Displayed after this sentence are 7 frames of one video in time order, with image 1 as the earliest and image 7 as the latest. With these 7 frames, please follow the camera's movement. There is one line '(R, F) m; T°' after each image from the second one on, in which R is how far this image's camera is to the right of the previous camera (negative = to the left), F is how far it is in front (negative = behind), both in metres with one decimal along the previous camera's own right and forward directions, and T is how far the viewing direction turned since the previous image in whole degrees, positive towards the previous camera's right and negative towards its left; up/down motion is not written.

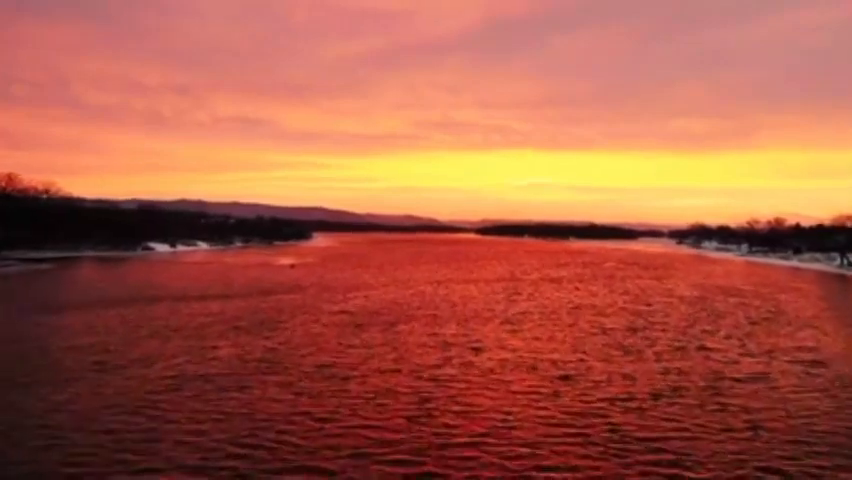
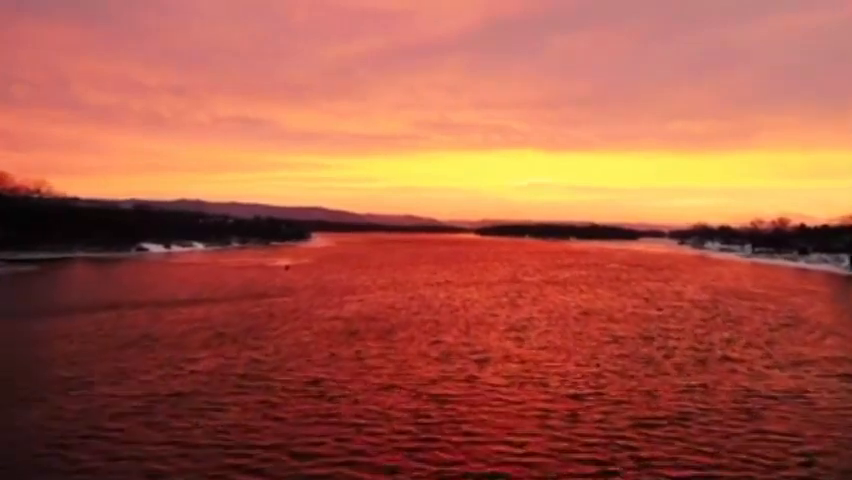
(0.0, +2.2) m; 0°
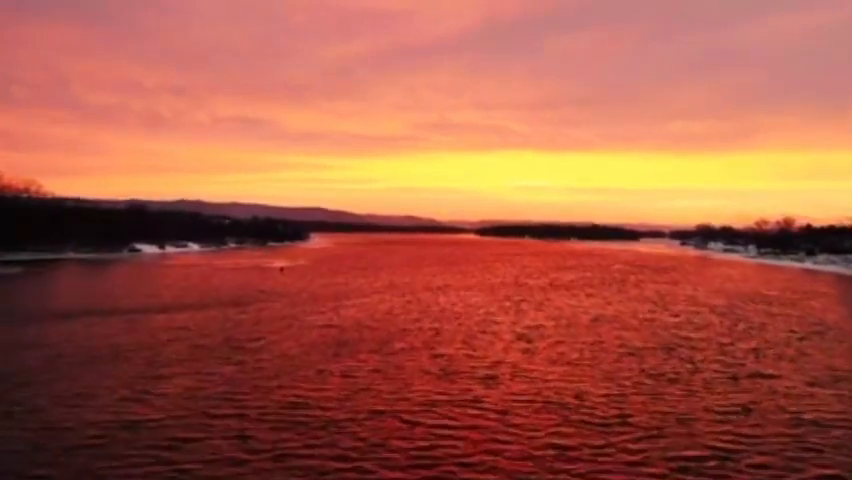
(0.0, +2.7) m; 0°
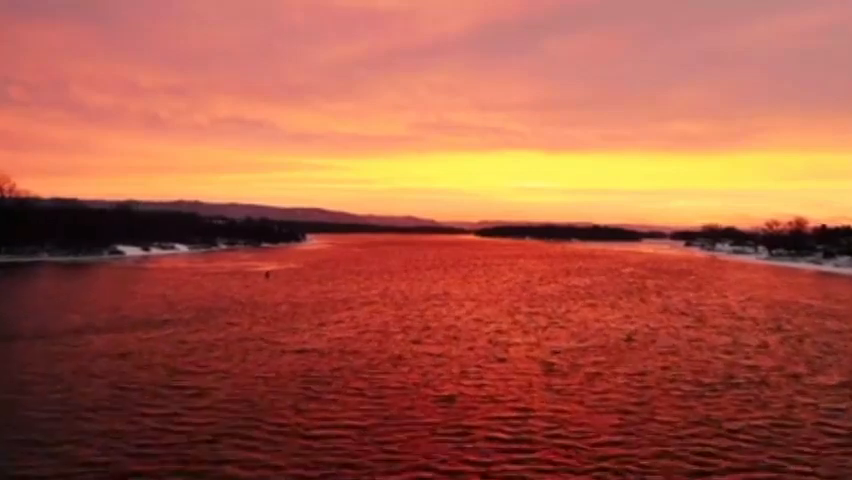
(0.0, +6.6) m; 0°
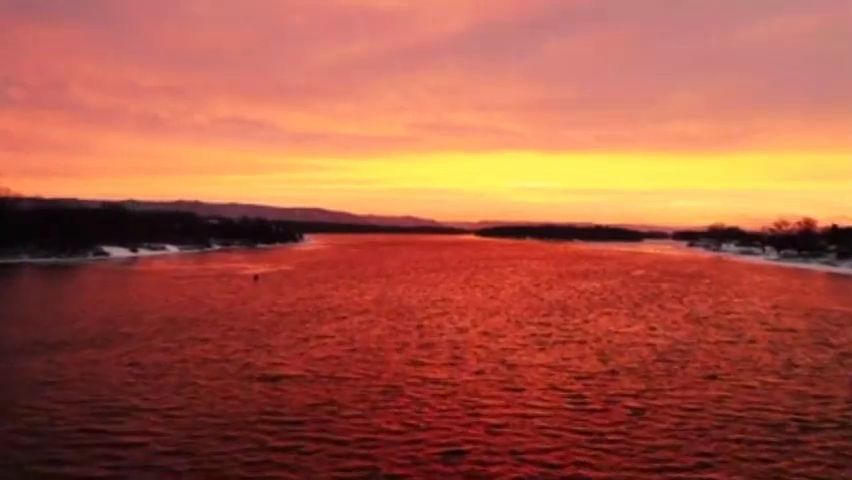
(0.0, +4.7) m; 0°
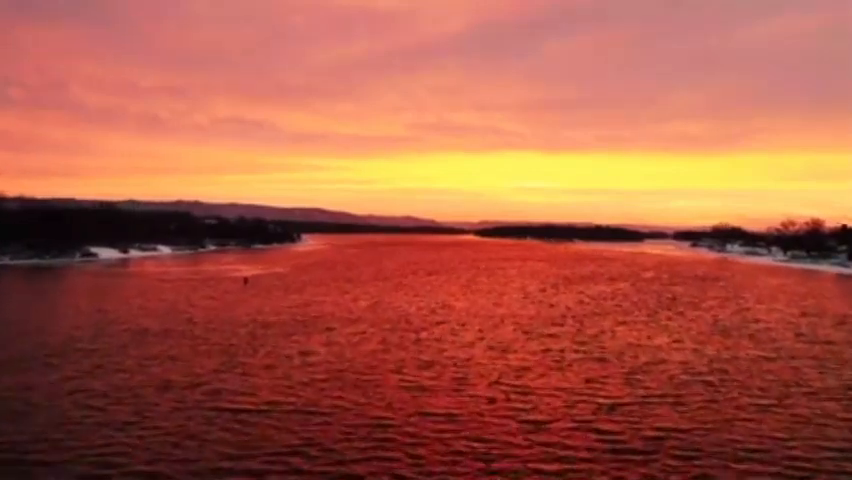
(0.0, +3.8) m; 0°
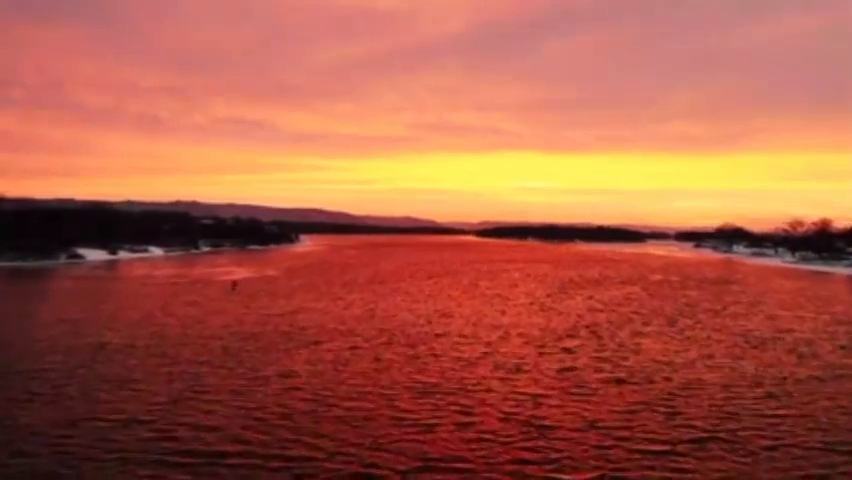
(0.0, +3.8) m; 0°
